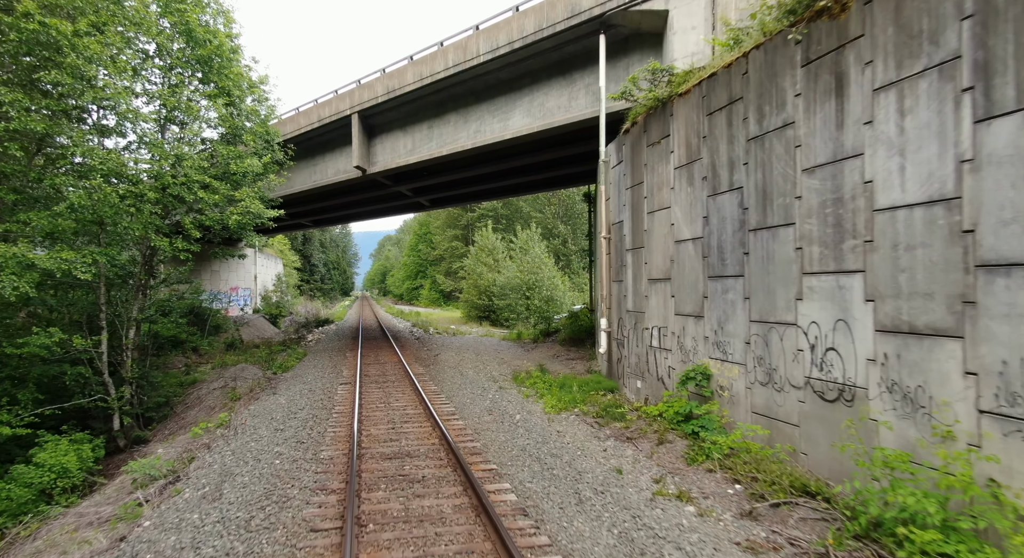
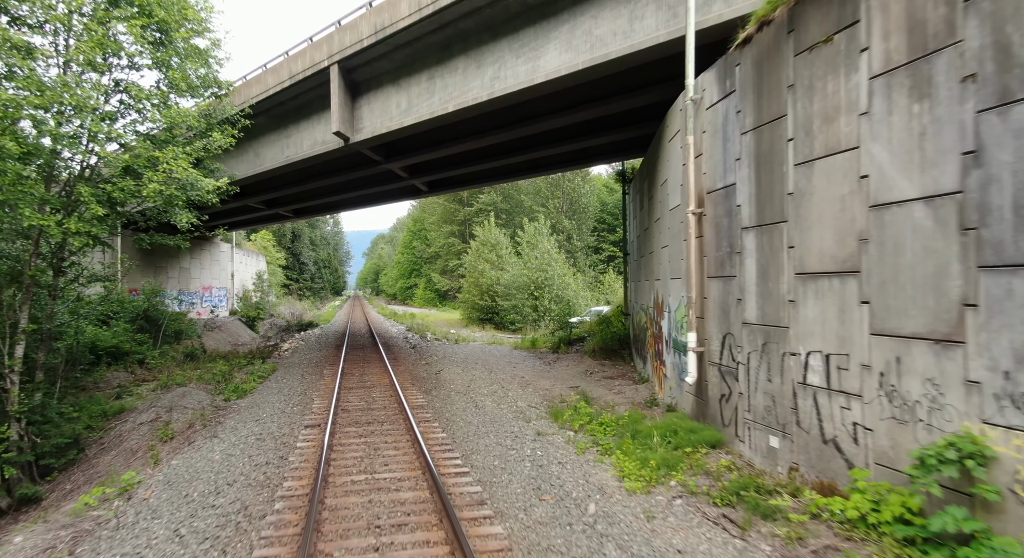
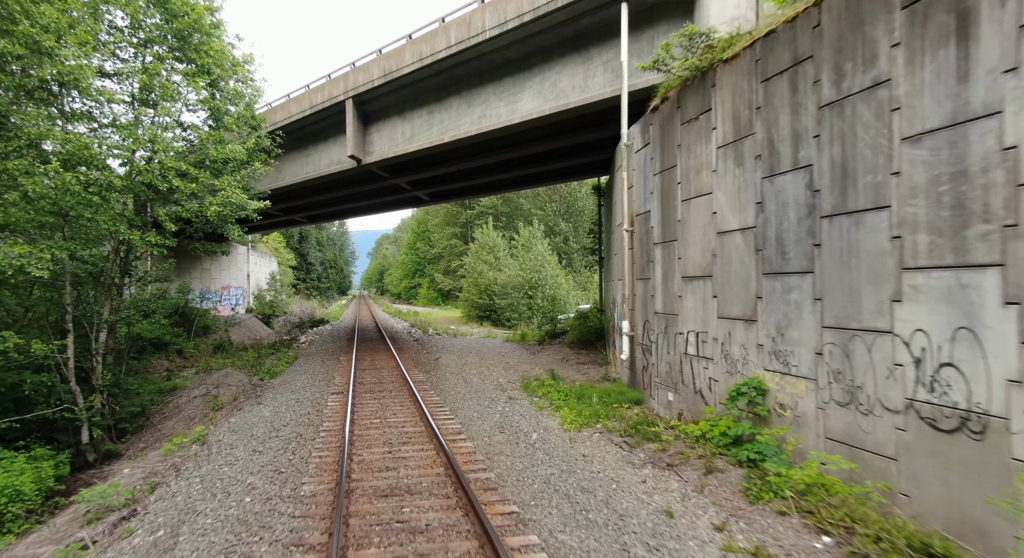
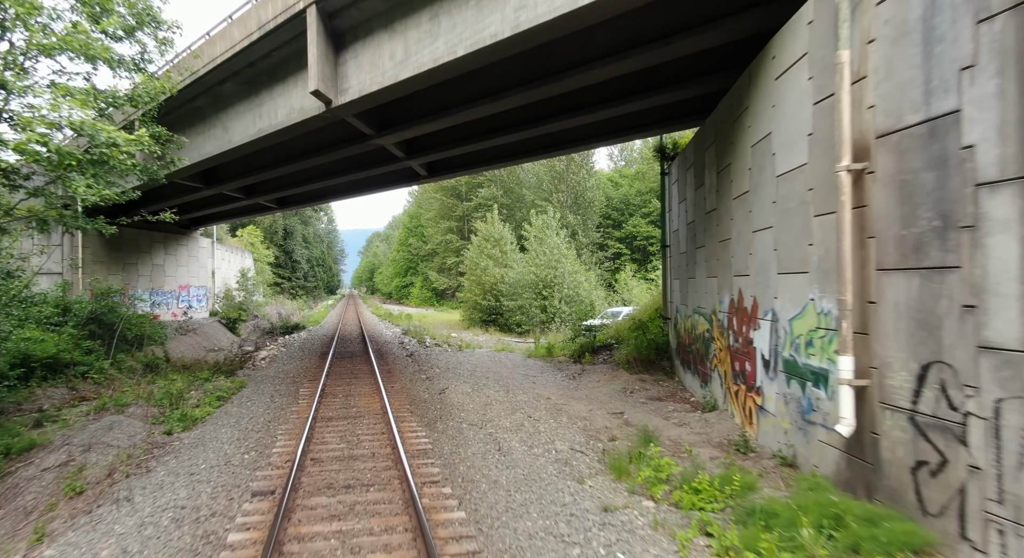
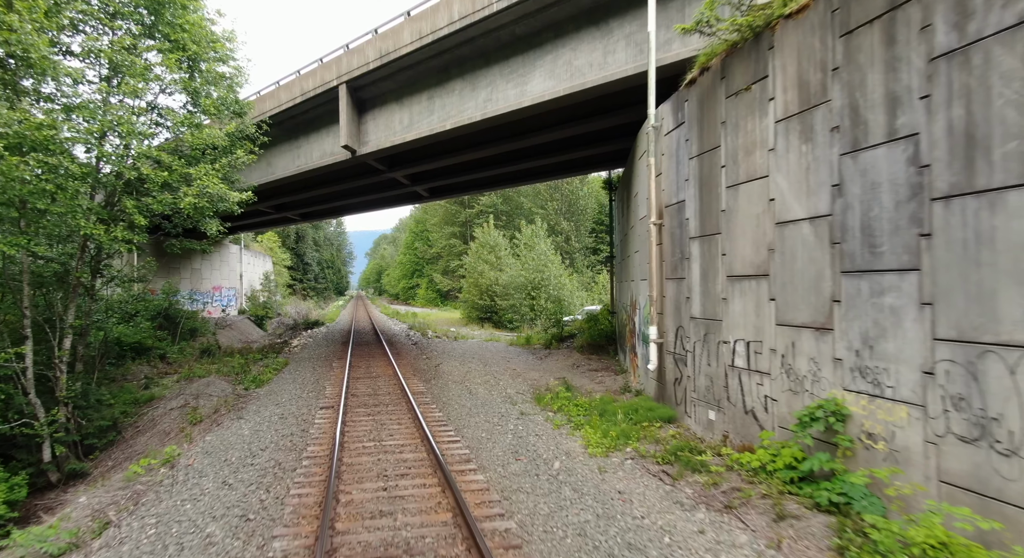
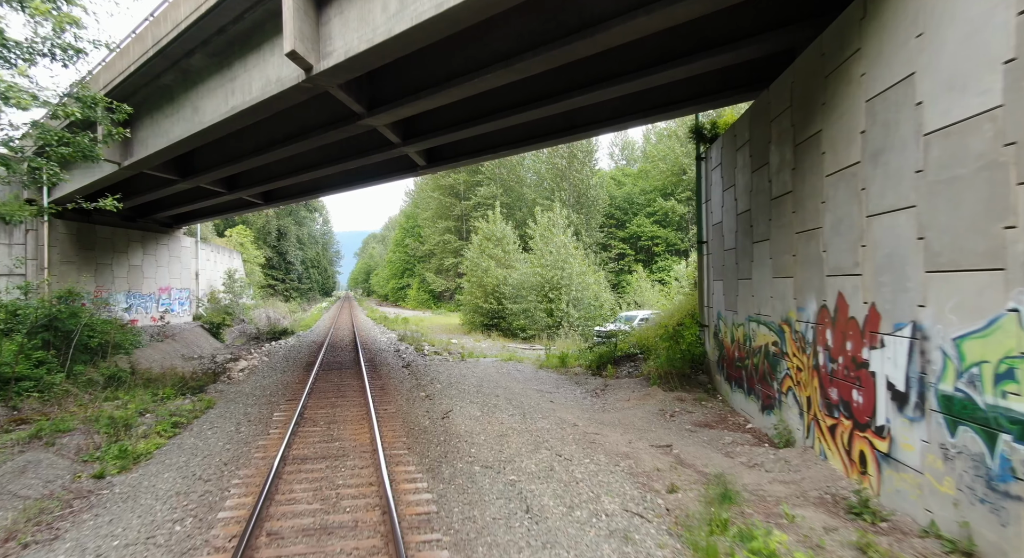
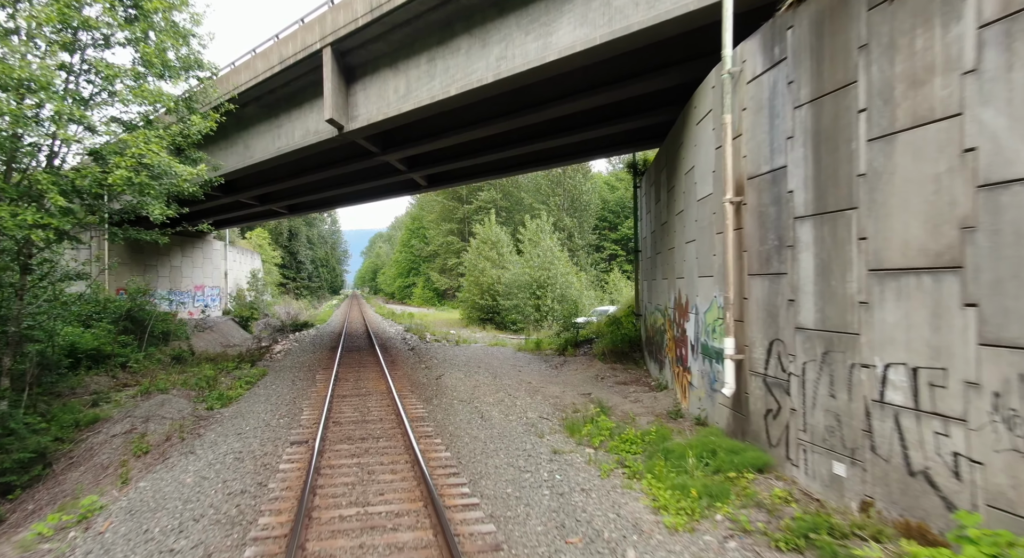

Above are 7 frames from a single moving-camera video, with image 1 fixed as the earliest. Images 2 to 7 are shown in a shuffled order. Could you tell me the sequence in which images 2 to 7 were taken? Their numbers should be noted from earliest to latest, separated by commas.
3, 5, 2, 7, 4, 6
